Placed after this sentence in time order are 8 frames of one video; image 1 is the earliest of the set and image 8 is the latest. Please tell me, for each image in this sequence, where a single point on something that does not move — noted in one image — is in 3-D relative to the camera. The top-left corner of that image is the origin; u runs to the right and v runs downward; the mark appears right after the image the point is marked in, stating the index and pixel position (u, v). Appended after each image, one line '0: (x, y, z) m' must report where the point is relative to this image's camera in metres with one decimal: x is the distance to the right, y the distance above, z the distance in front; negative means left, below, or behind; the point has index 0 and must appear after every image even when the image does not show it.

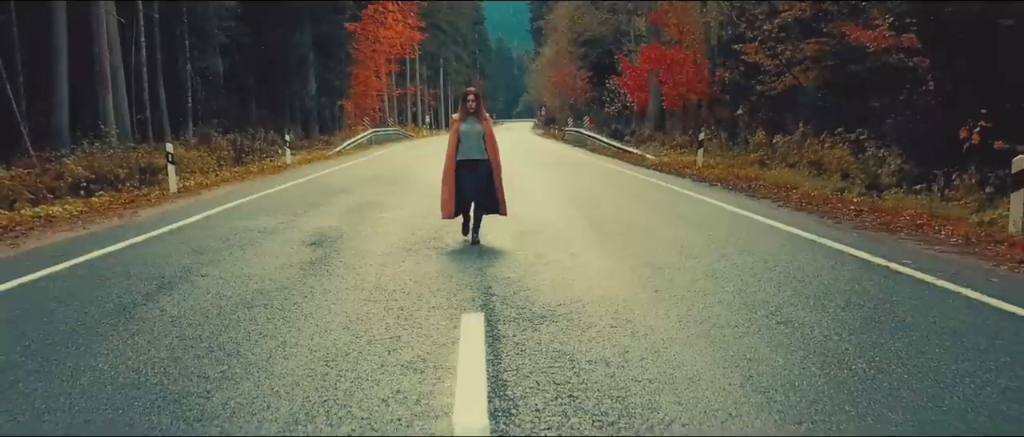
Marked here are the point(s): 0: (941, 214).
0: (+5.9, +0.1, +11.4) m
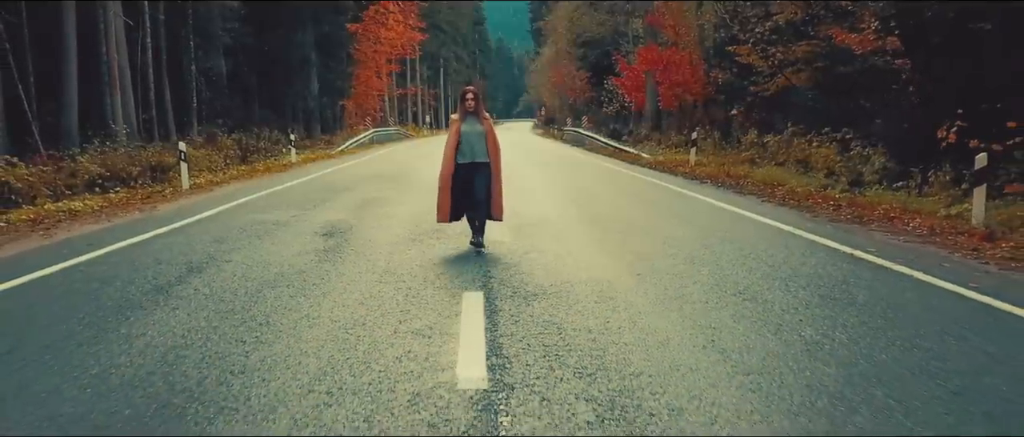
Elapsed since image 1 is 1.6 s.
0: (+5.8, +0.2, +12.1) m
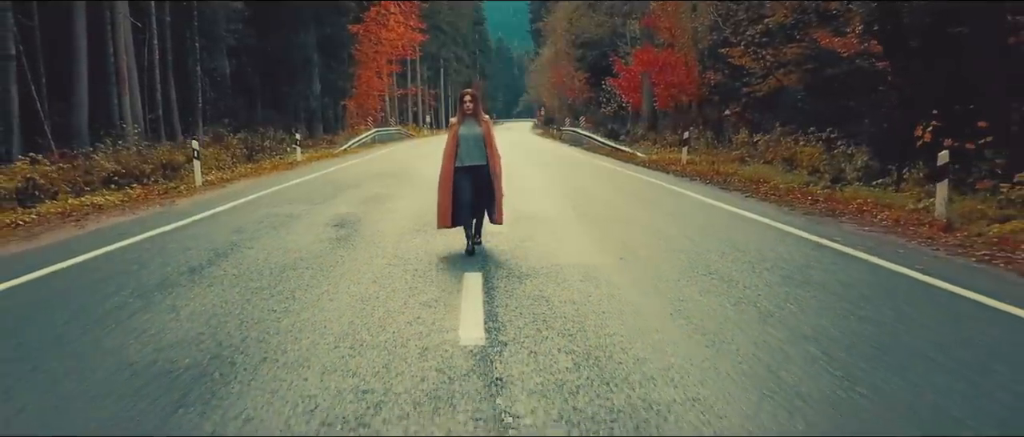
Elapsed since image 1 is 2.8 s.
0: (+5.8, +0.3, +12.9) m
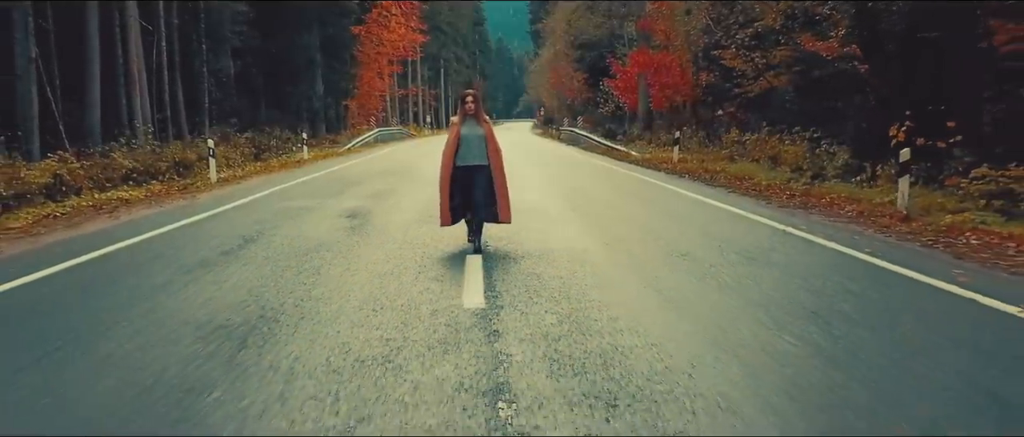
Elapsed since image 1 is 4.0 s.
0: (+5.8, +0.4, +14.0) m
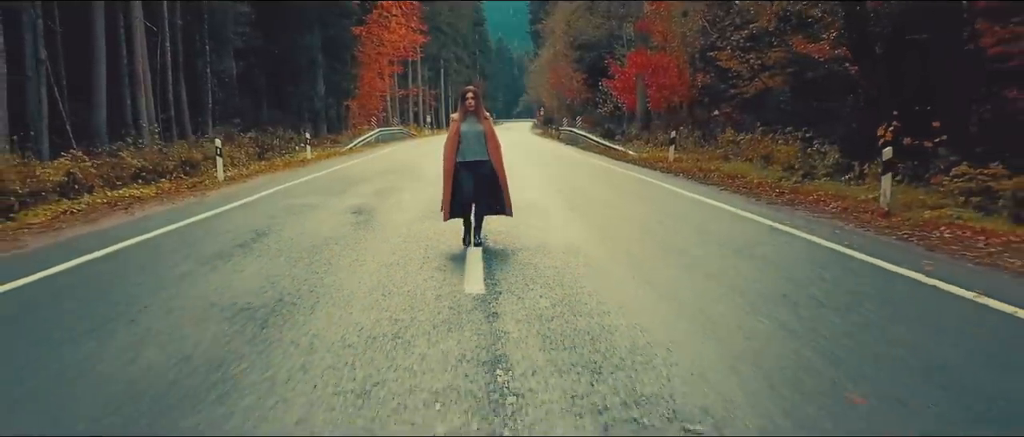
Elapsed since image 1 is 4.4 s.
0: (+5.7, +0.4, +14.5) m
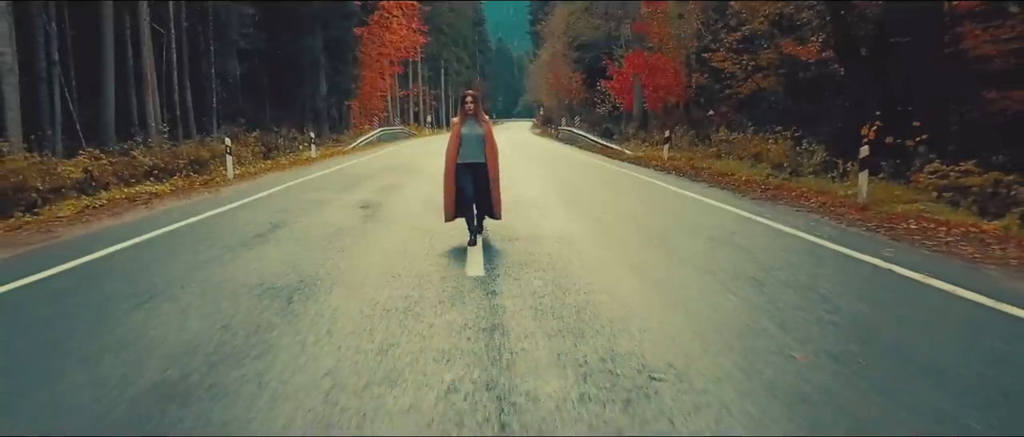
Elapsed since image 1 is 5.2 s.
0: (+5.7, +0.5, +15.3) m
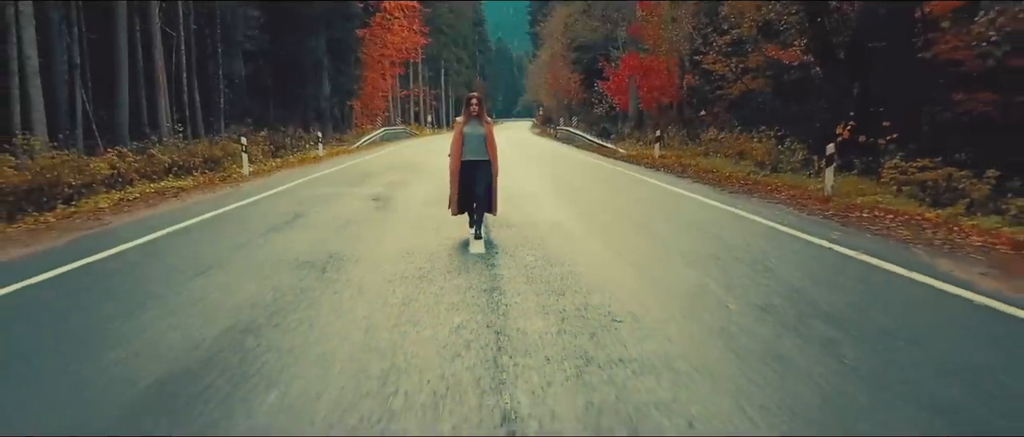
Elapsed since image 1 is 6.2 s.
0: (+5.7, +0.7, +16.6) m
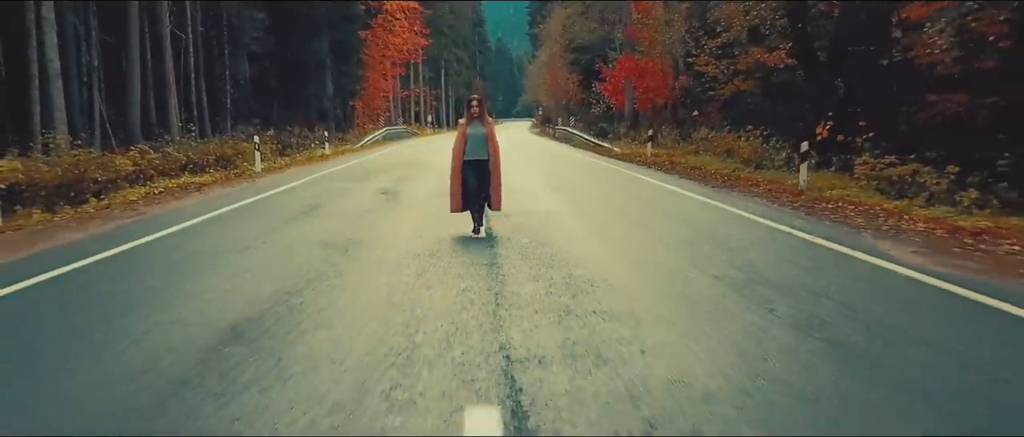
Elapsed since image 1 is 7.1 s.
0: (+5.6, +0.8, +17.8) m
